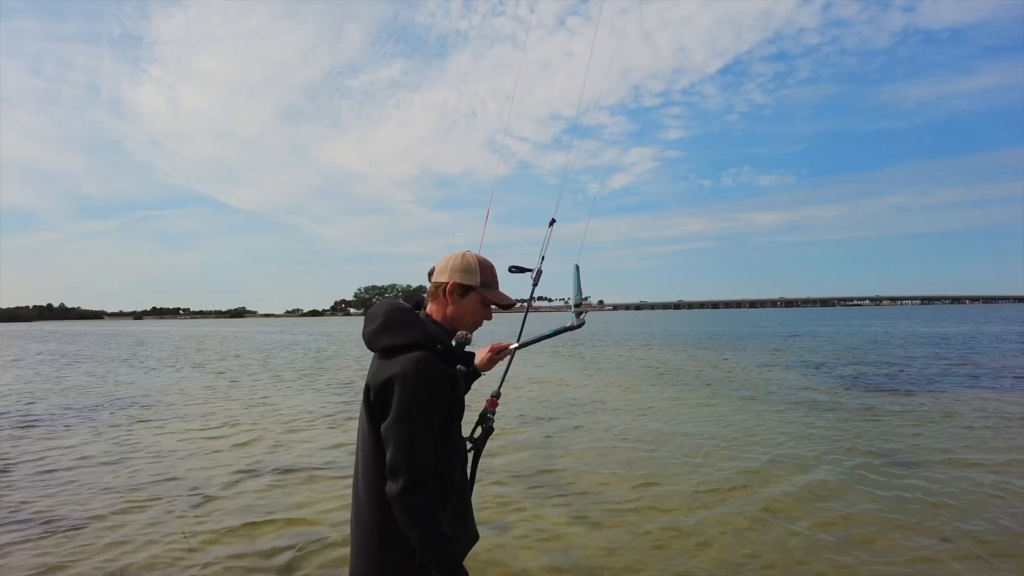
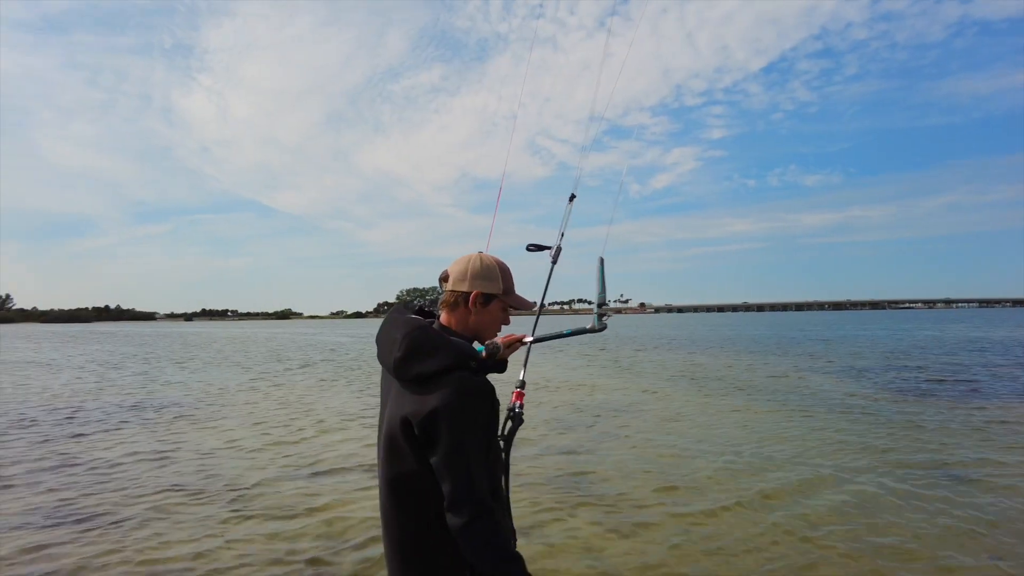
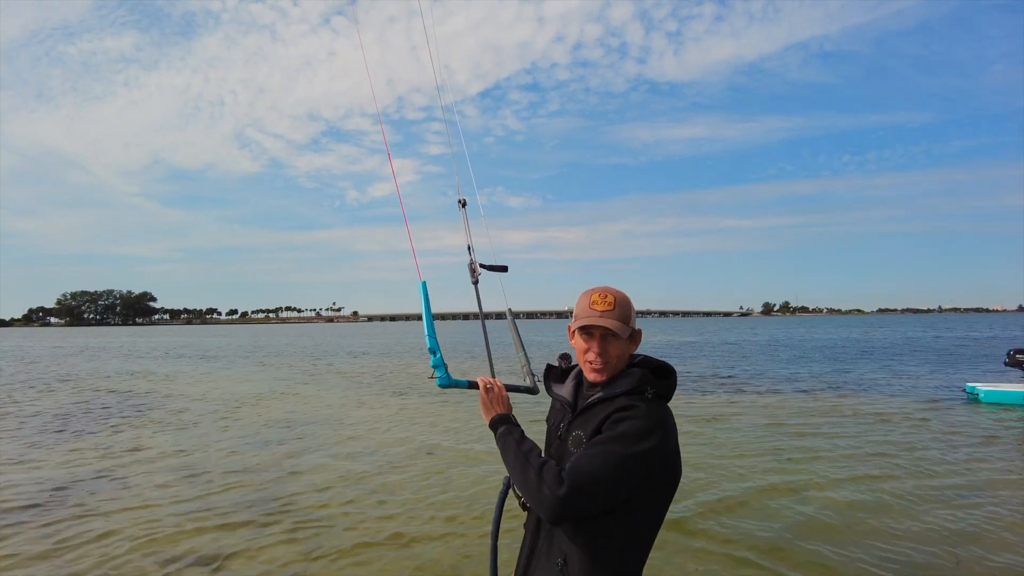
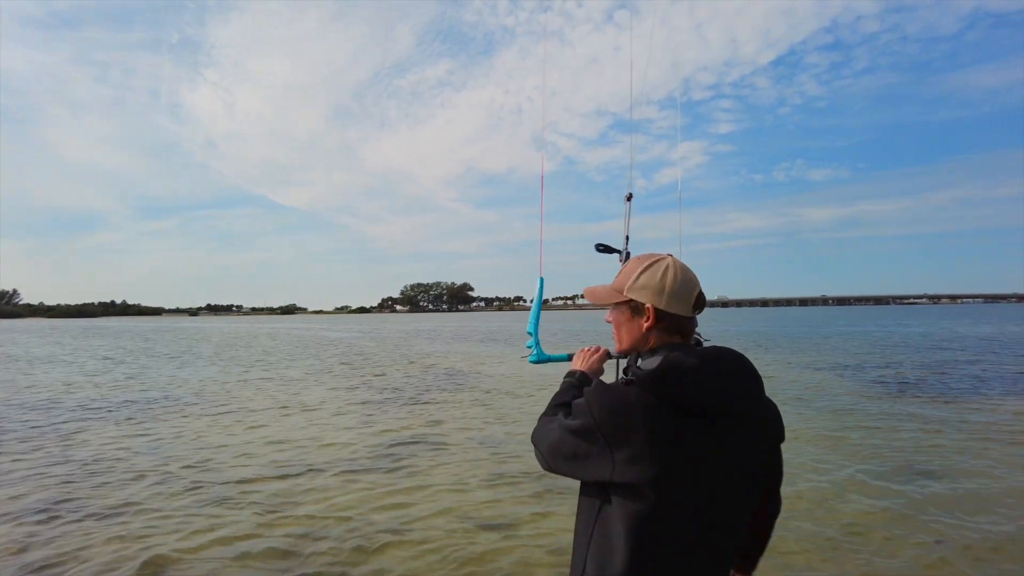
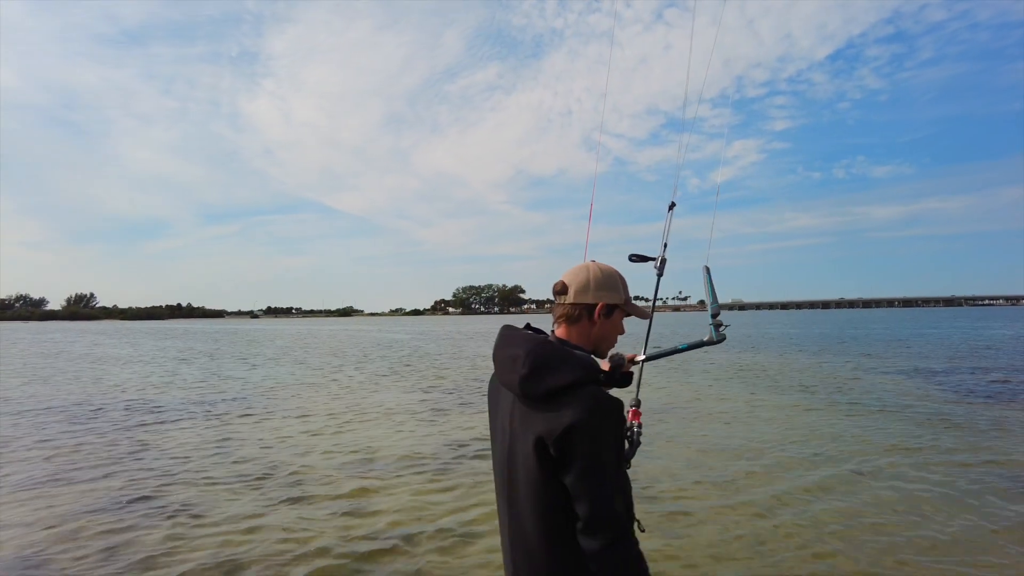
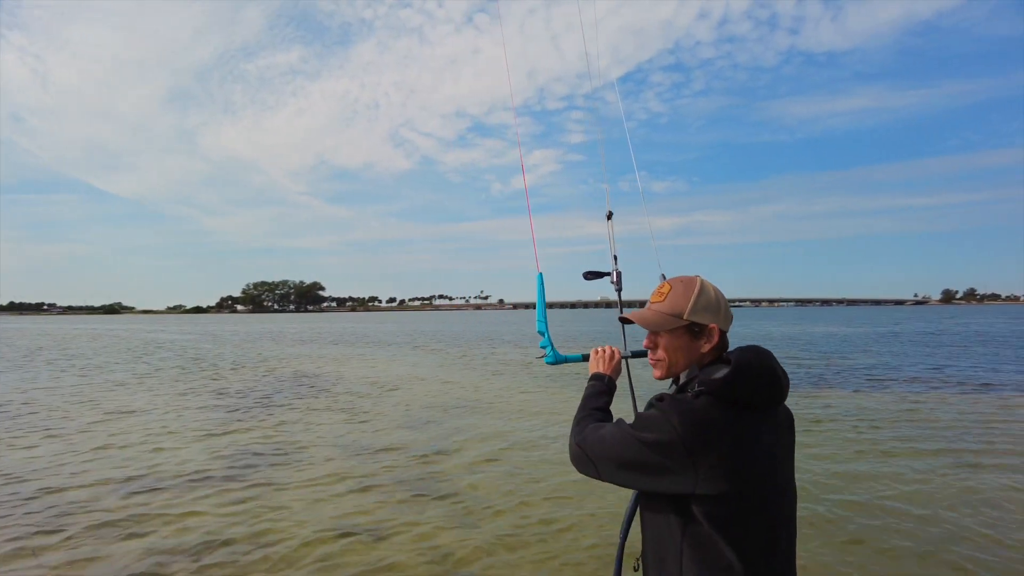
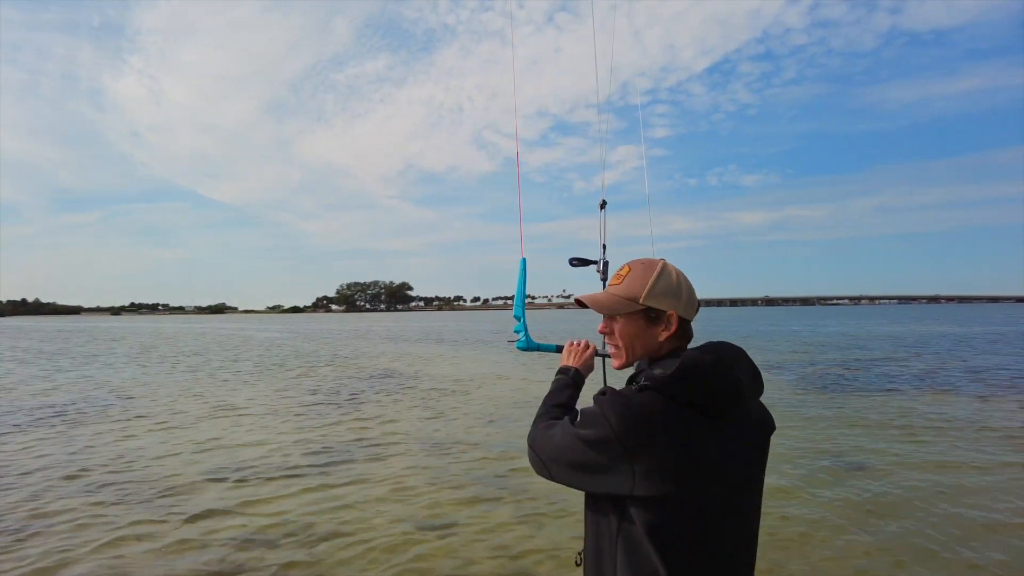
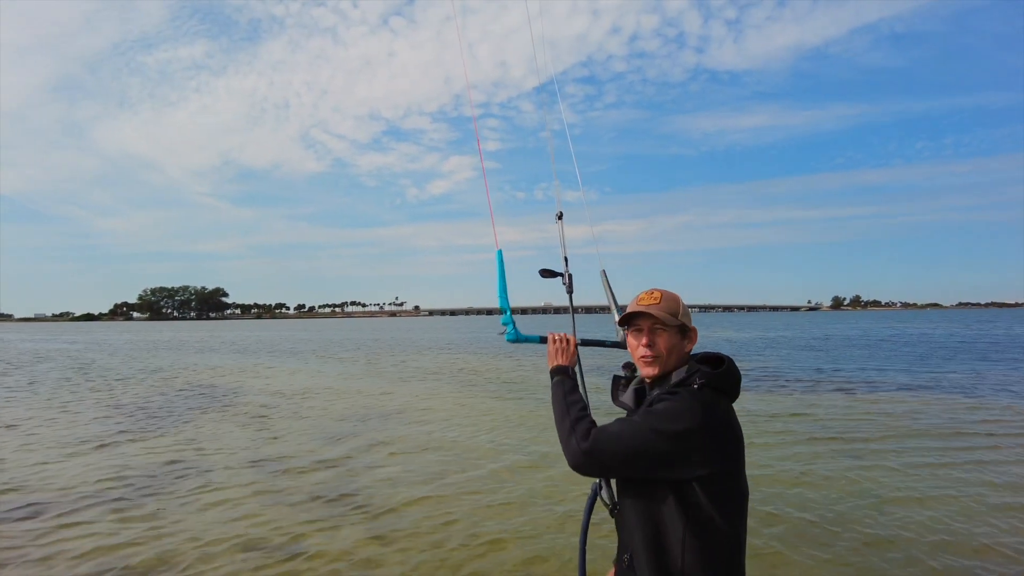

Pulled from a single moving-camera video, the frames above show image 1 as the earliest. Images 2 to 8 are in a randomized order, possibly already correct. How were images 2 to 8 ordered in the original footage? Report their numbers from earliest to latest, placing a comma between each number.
2, 5, 4, 7, 6, 8, 3
